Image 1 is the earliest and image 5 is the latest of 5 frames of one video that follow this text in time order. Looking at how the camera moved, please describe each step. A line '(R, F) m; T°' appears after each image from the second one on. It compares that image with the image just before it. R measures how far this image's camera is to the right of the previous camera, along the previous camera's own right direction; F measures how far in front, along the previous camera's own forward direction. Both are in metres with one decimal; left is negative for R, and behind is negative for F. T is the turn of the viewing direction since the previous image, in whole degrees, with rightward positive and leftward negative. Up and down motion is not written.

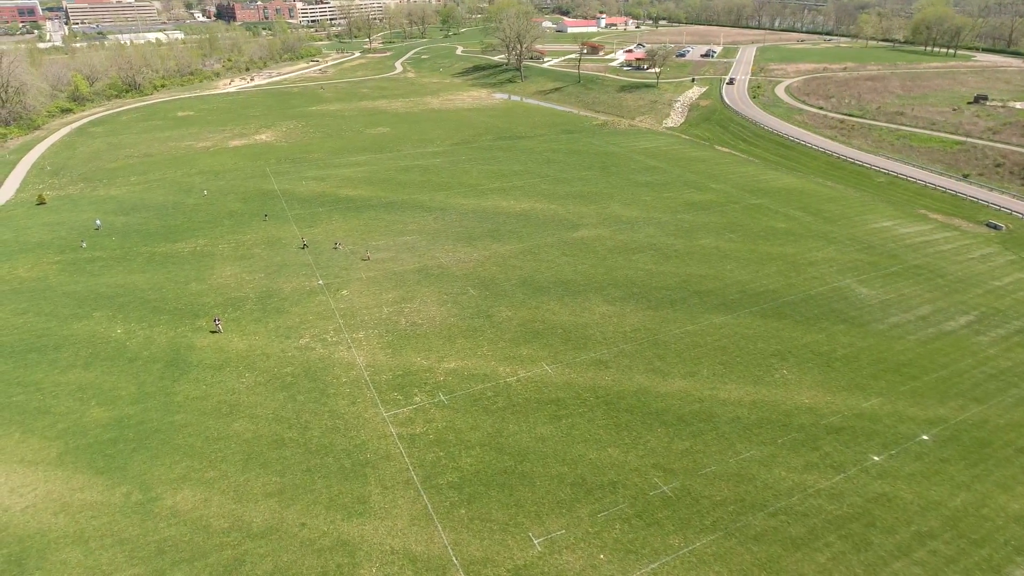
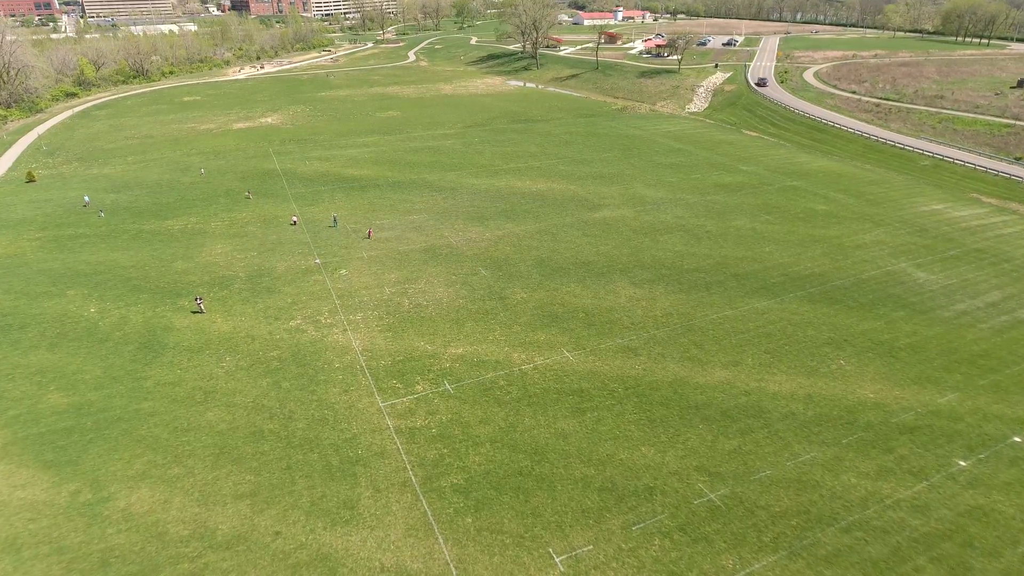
(-0.2, +4.1) m; -1°
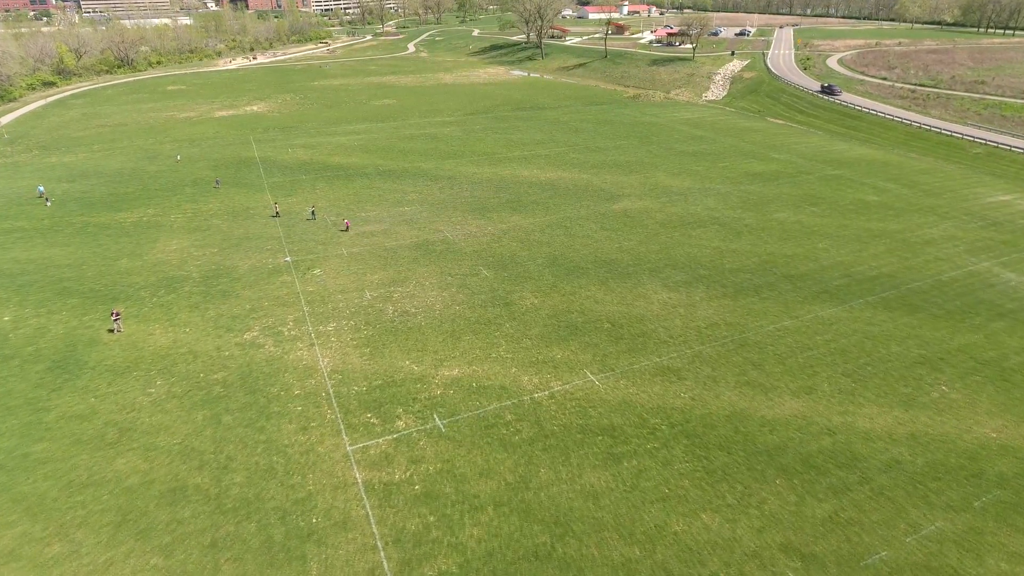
(-0.3, +6.4) m; 0°
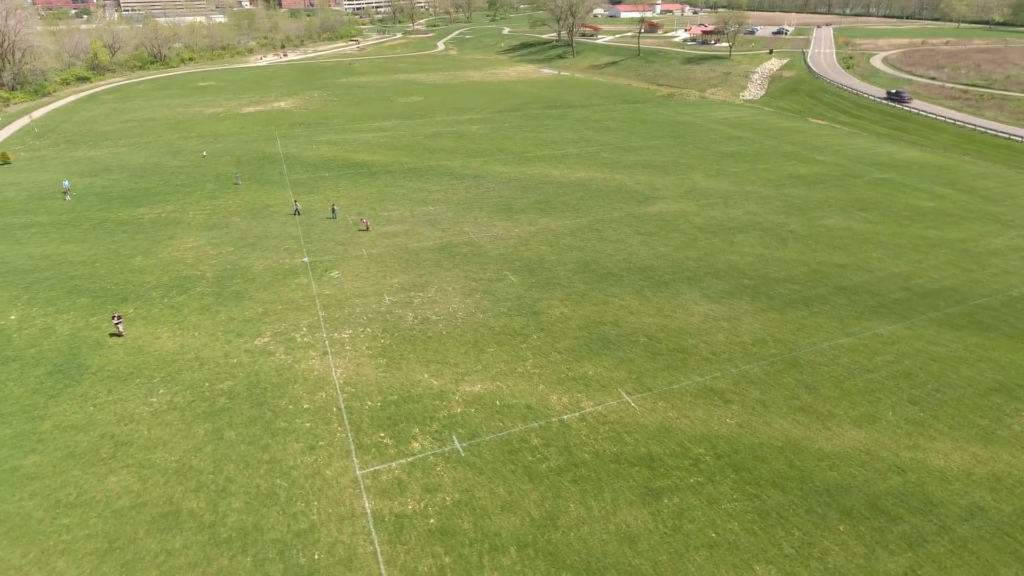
(-0.2, +2.0) m; -2°
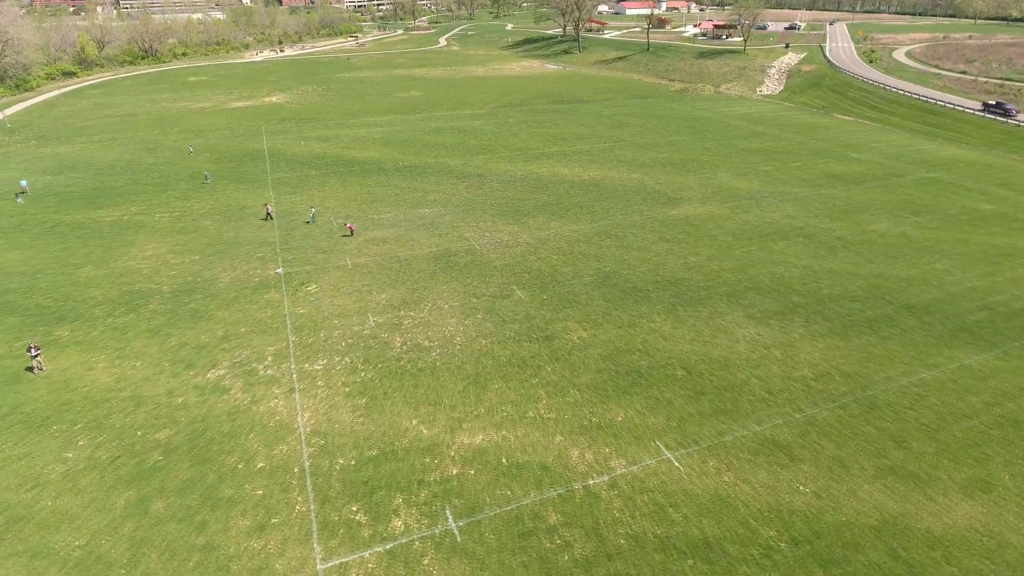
(-0.2, +4.4) m; 0°
